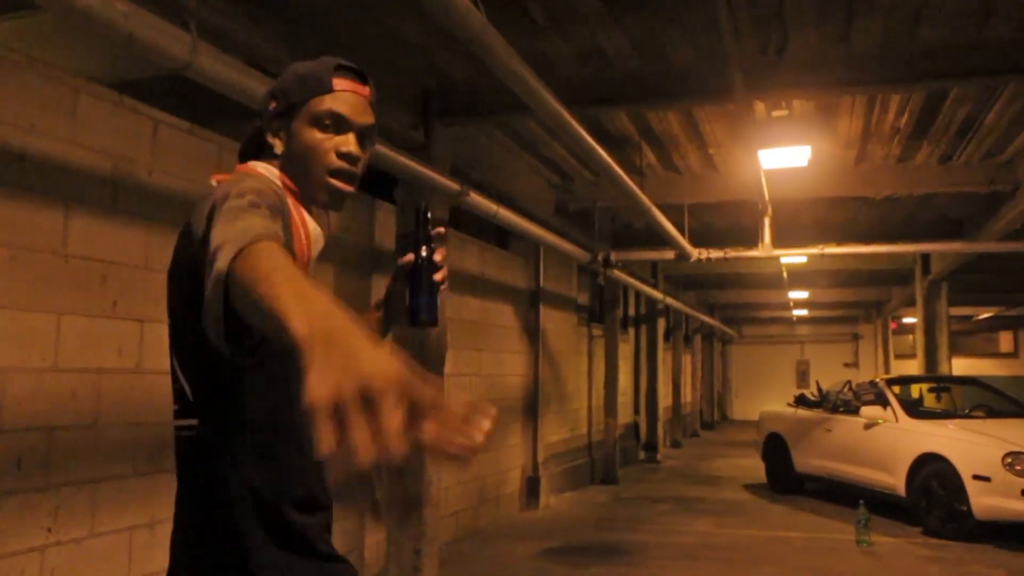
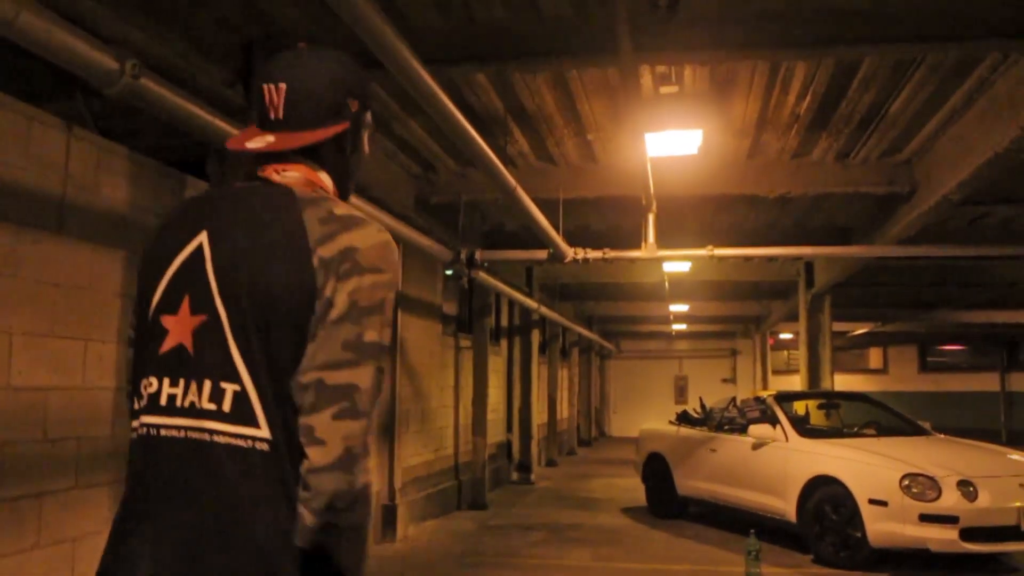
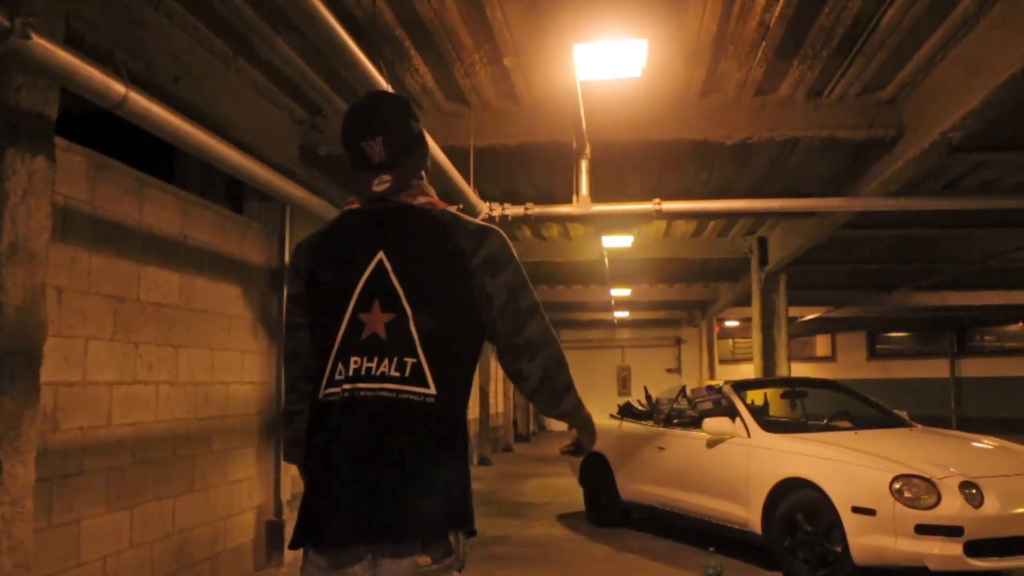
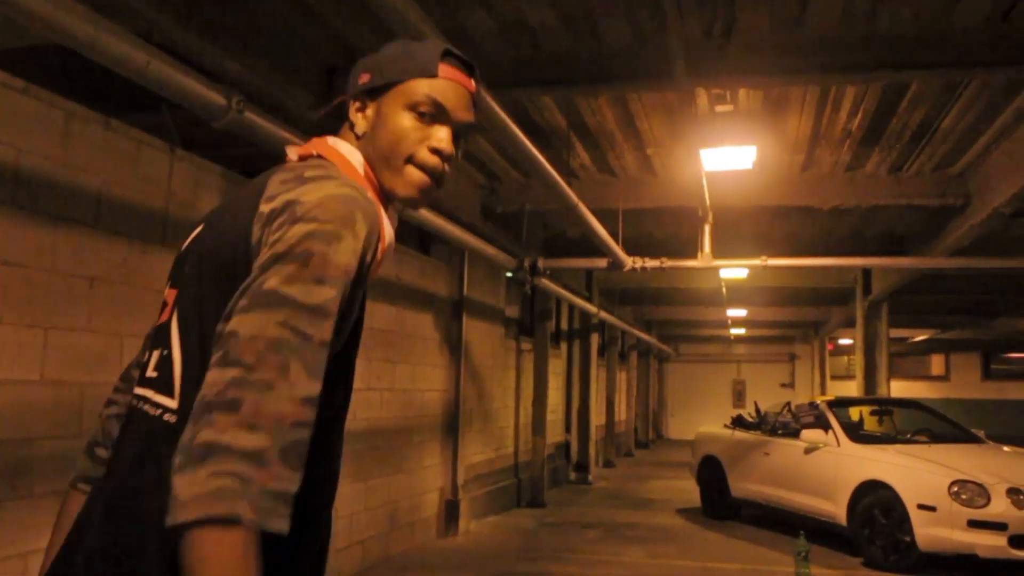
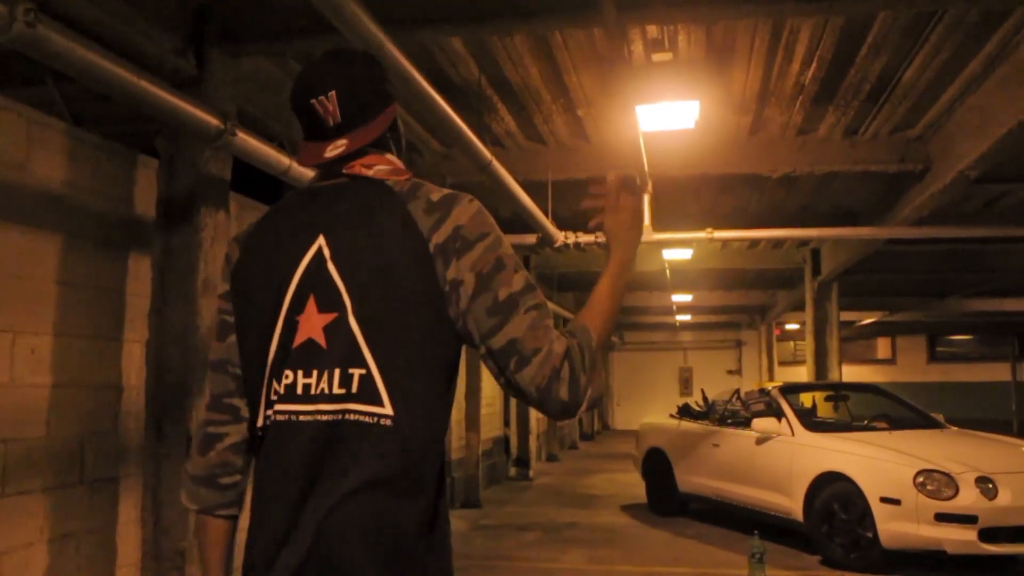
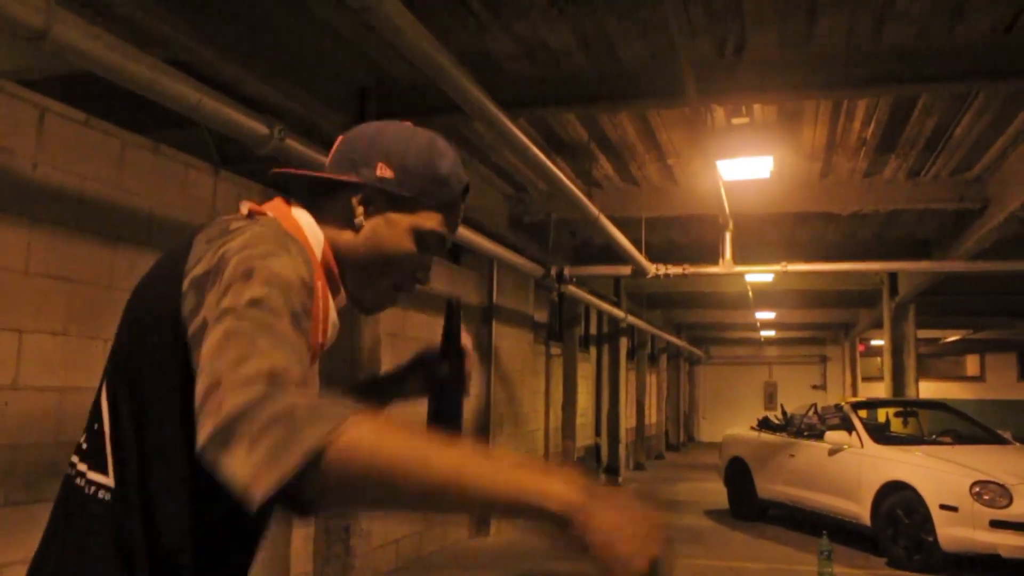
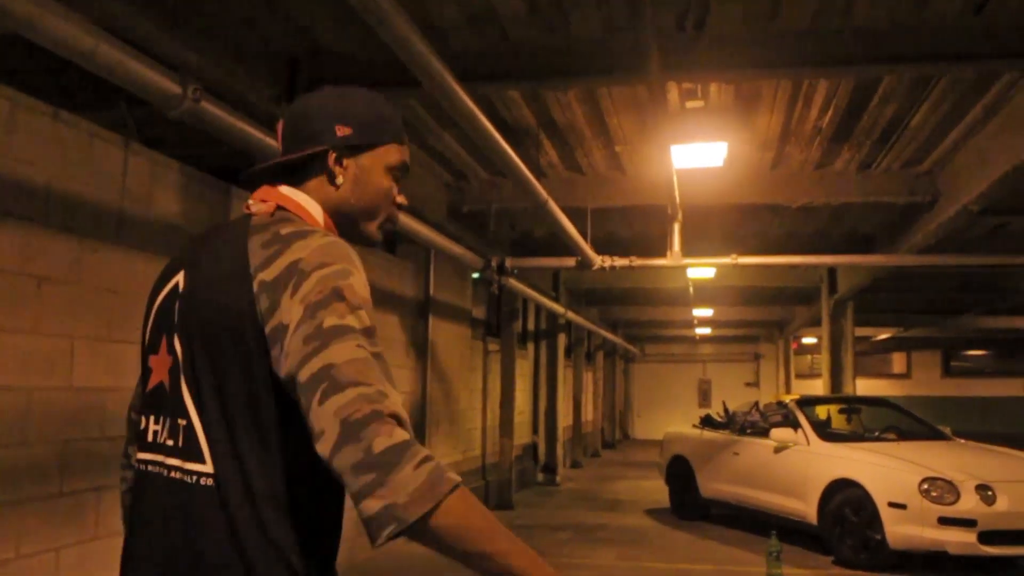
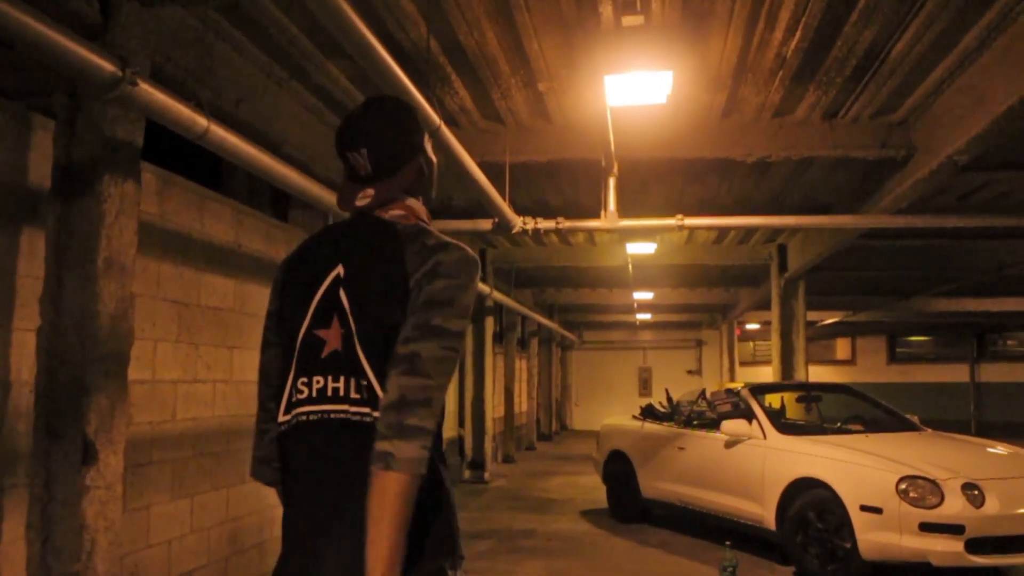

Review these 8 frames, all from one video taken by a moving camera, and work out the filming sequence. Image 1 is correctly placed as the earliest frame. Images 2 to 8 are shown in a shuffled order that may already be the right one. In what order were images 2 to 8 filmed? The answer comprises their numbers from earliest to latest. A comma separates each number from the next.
6, 4, 7, 2, 5, 8, 3
